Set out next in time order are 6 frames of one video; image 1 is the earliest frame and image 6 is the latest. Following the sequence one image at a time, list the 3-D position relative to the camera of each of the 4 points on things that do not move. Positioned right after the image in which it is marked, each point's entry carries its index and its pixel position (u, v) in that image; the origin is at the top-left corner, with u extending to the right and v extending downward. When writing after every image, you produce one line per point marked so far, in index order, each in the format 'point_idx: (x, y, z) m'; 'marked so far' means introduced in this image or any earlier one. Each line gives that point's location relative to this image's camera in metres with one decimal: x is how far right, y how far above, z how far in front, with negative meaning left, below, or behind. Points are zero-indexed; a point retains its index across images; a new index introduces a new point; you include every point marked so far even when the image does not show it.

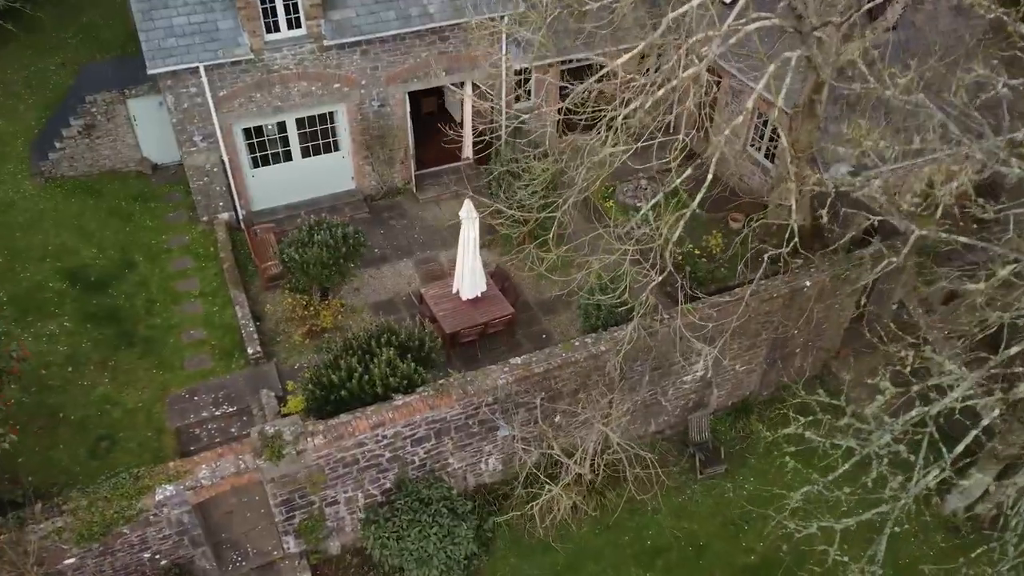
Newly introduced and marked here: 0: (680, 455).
0: (+2.6, -2.6, +11.3) m
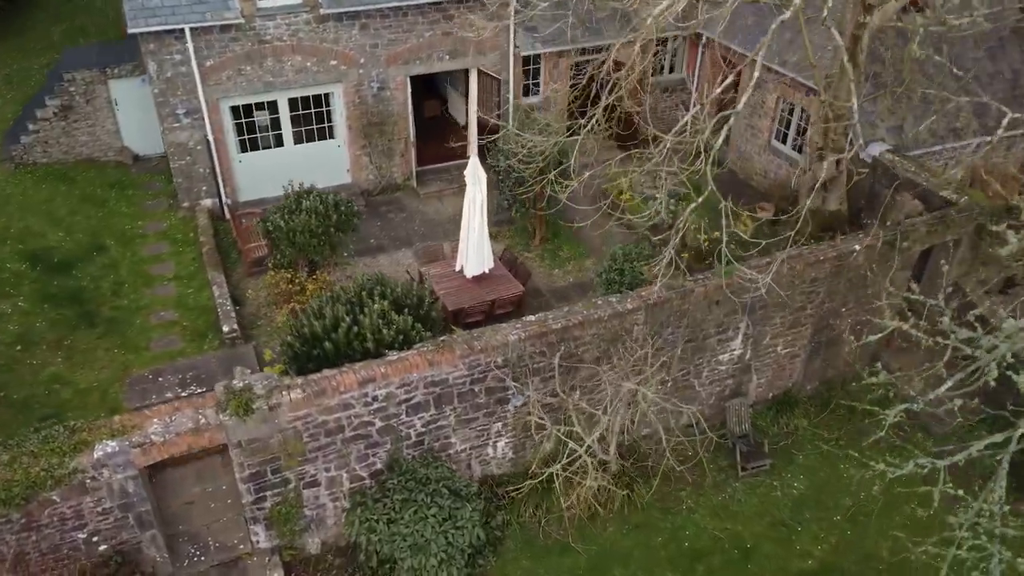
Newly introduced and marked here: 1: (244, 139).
0: (+2.8, -2.2, +9.8) m
1: (-4.5, +2.5, +12.4) m
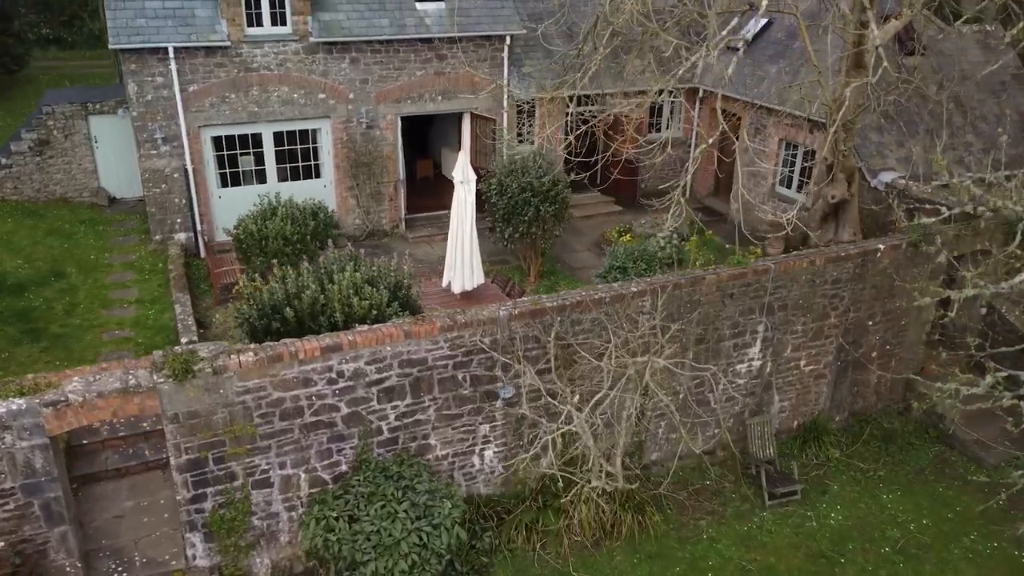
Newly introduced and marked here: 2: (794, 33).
0: (+2.7, -2.2, +8.5) m
1: (-4.6, +1.8, +11.9) m
2: (+5.3, +4.7, +13.3) m
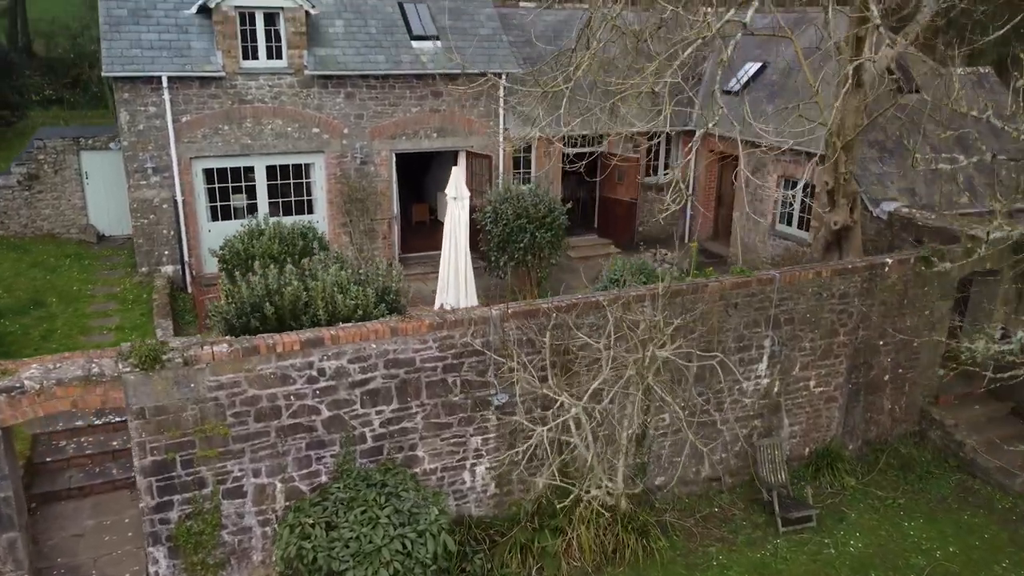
0: (+2.6, -2.4, +8.0) m
1: (-4.7, +1.3, +11.7) m
2: (+5.2, +4.0, +13.5) m
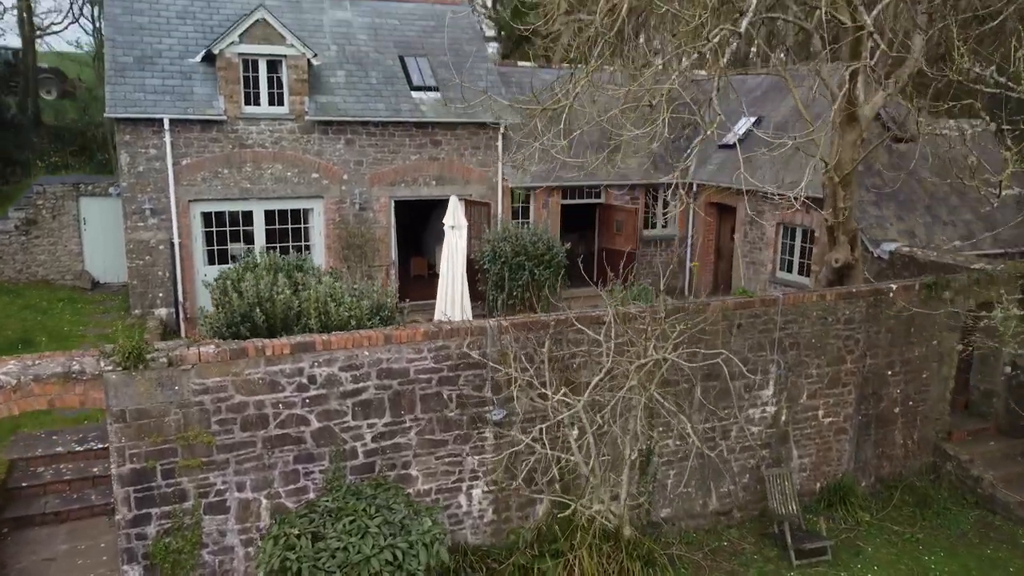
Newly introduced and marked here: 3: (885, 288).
0: (+2.6, -2.6, +7.6) m
1: (-4.8, +0.6, +11.7) m
2: (+5.1, +3.2, +13.7) m
3: (+4.2, 0.0, +8.4) m
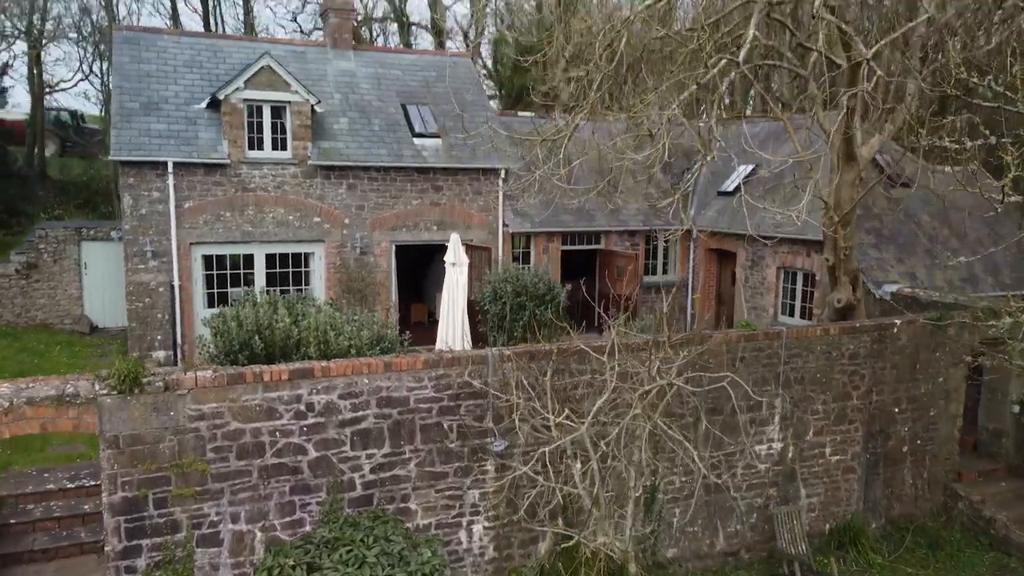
0: (+2.6, -2.9, +7.3) m
1: (-4.8, -0.1, +11.7) m
2: (+5.1, +2.3, +13.9) m
3: (+4.2, -0.4, +8.3) m
